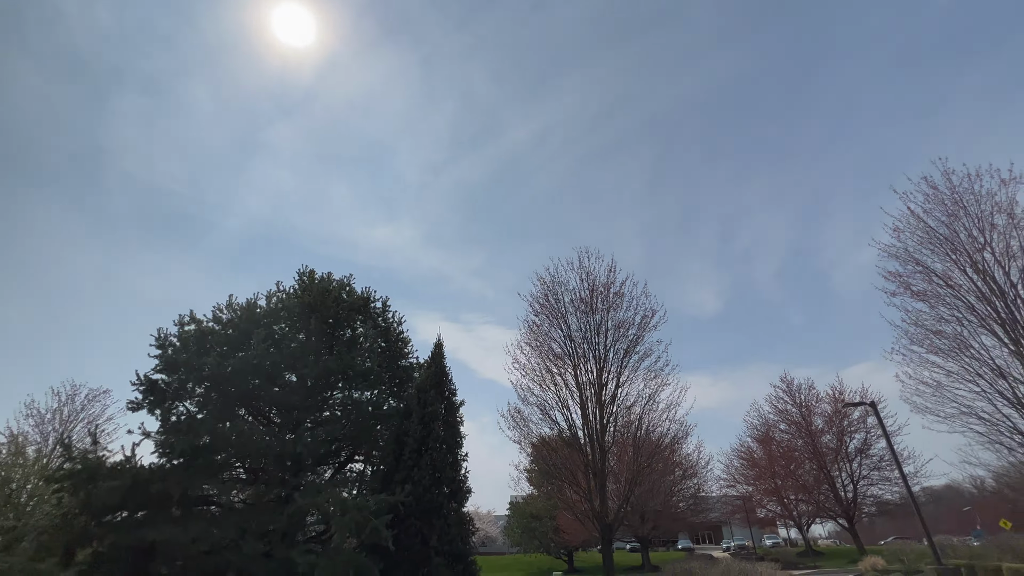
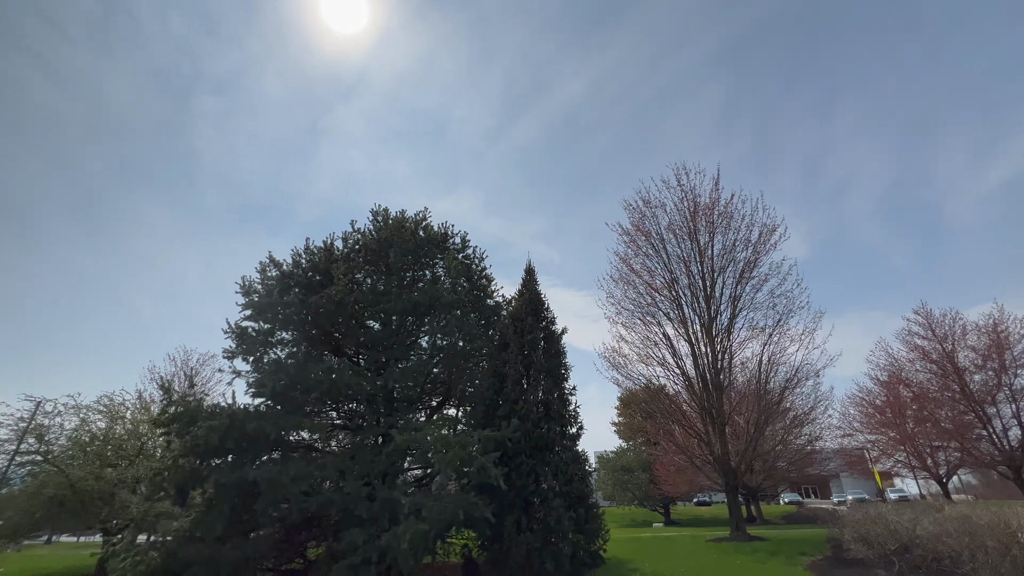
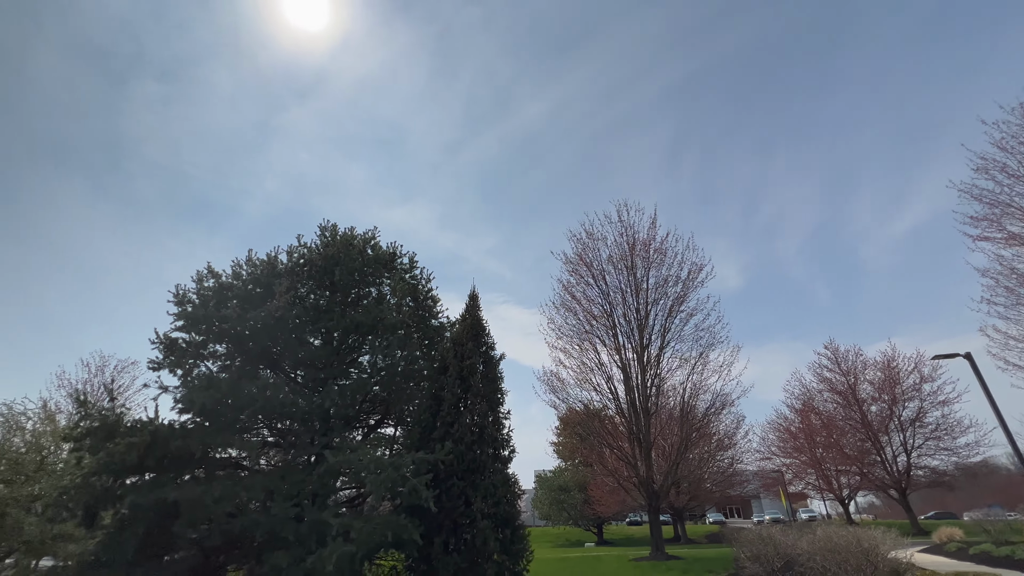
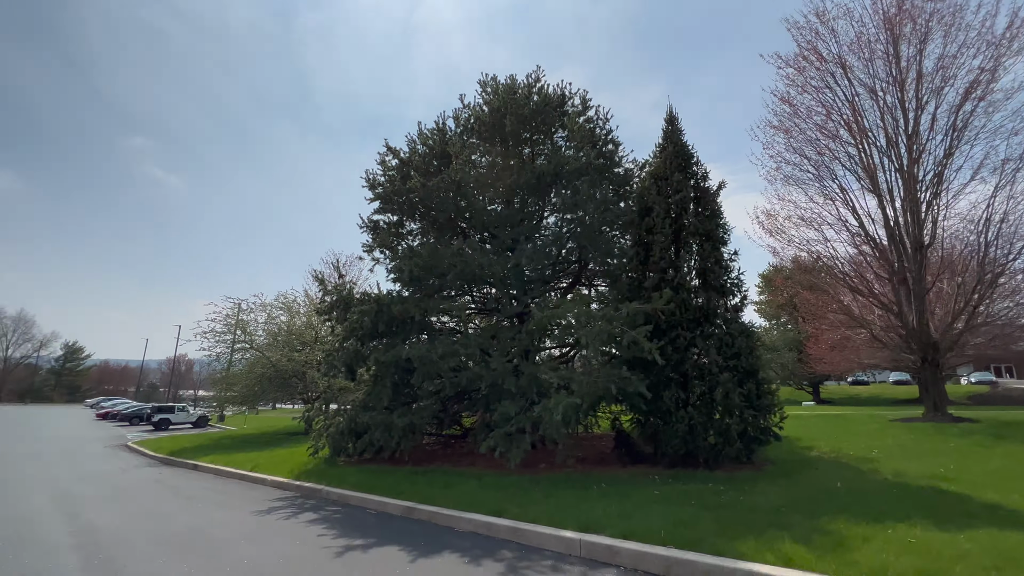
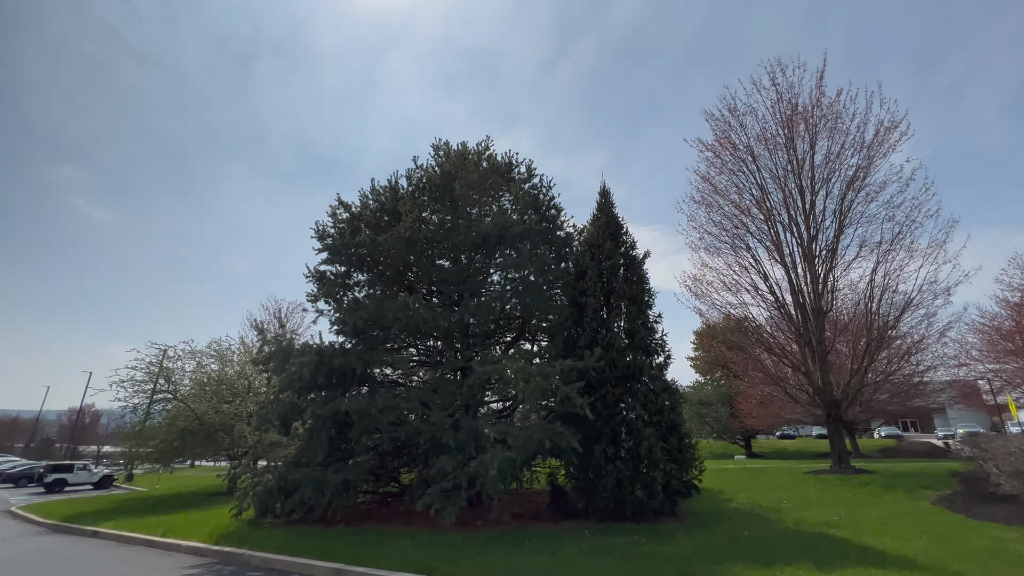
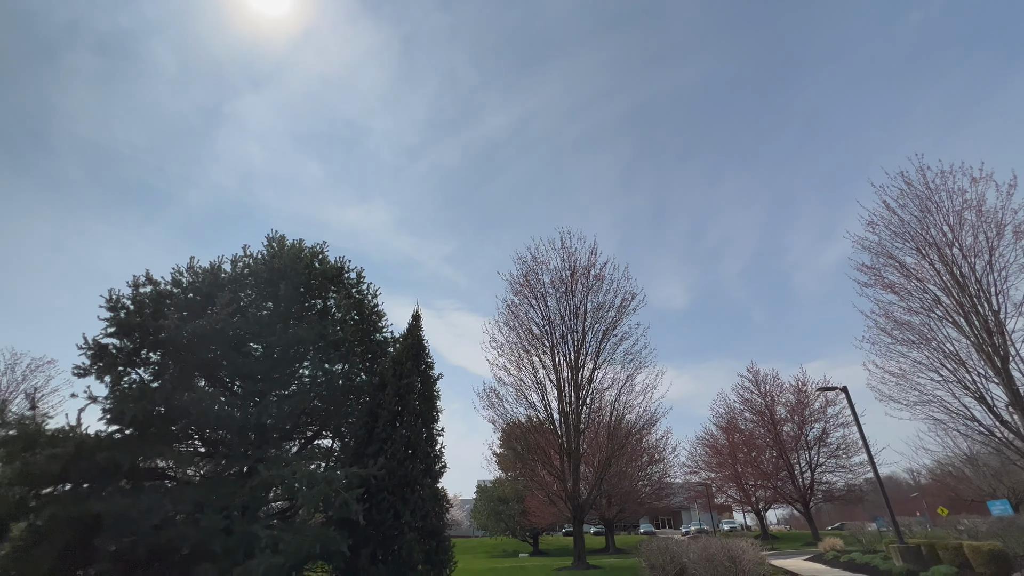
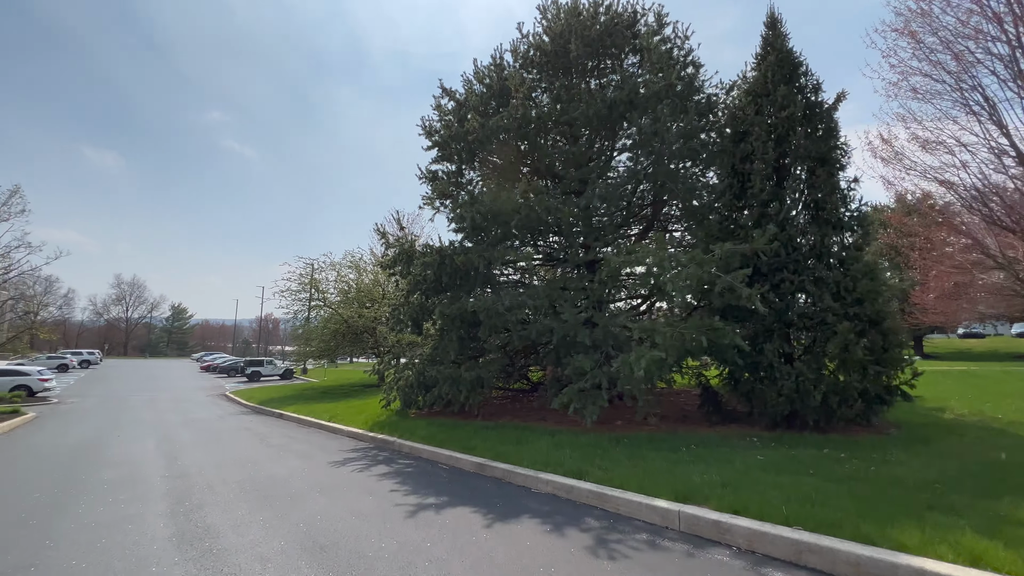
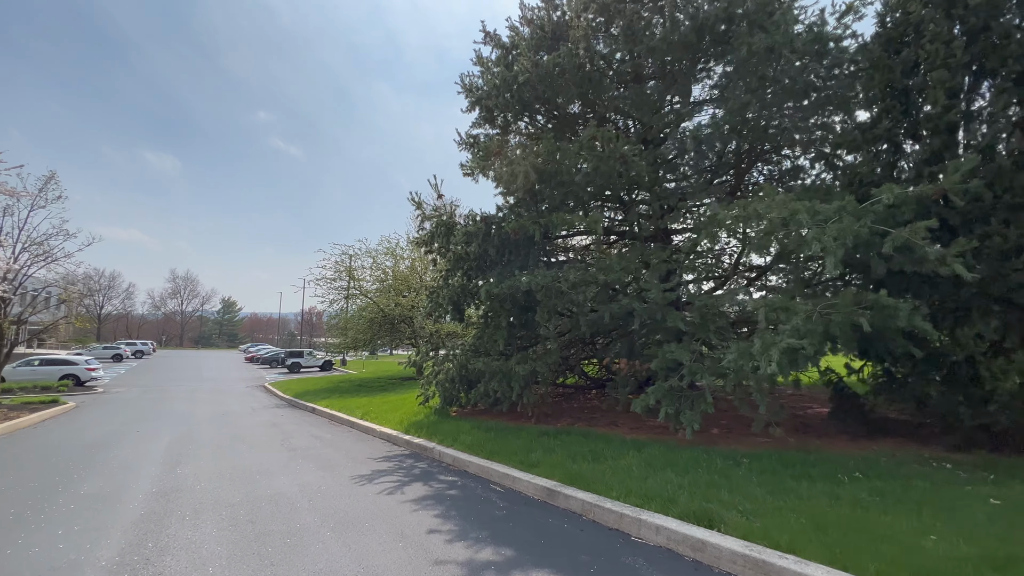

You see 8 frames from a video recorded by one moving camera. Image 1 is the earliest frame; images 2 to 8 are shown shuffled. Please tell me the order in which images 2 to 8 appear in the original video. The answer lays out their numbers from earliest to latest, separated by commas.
6, 3, 2, 5, 4, 7, 8
